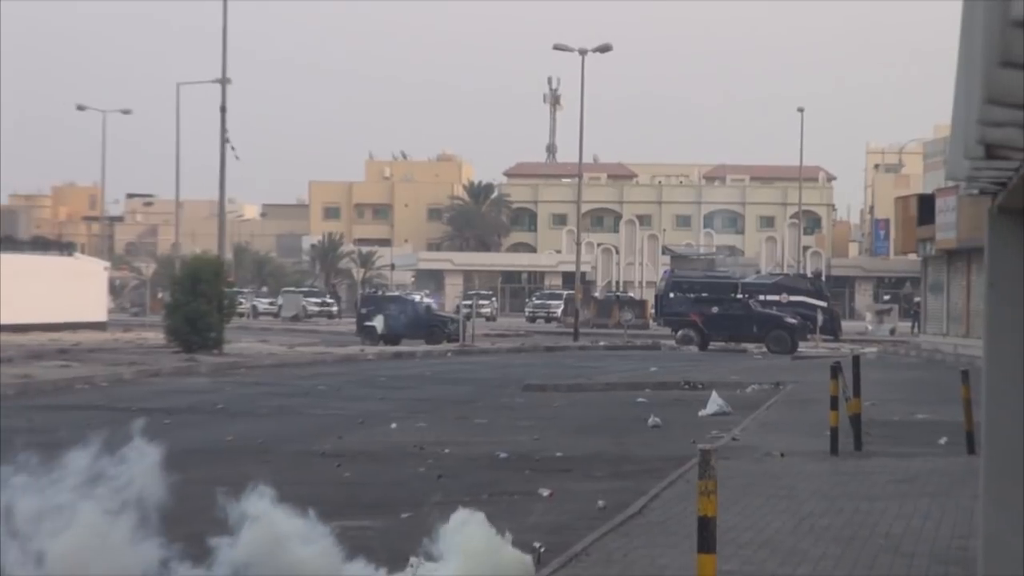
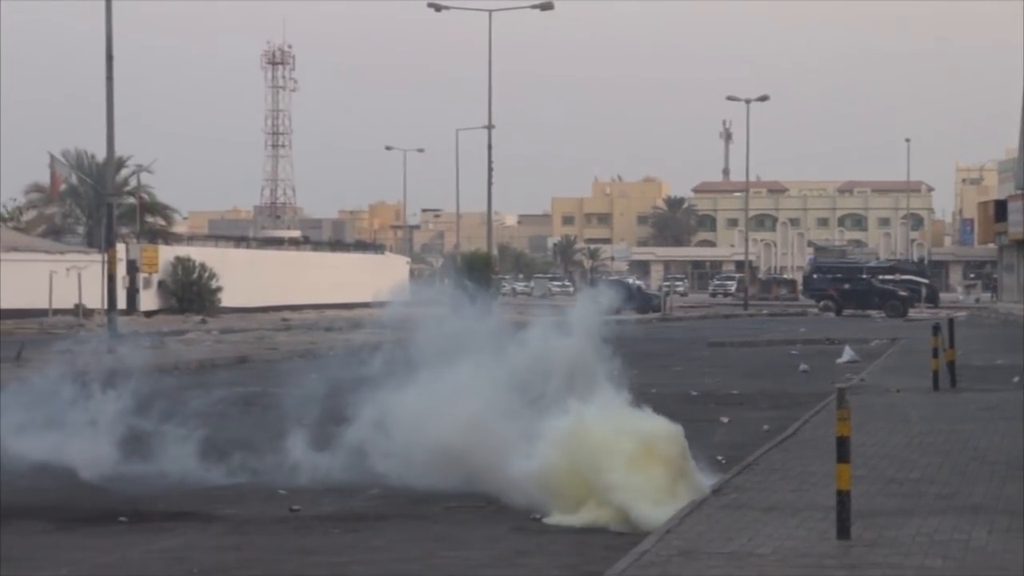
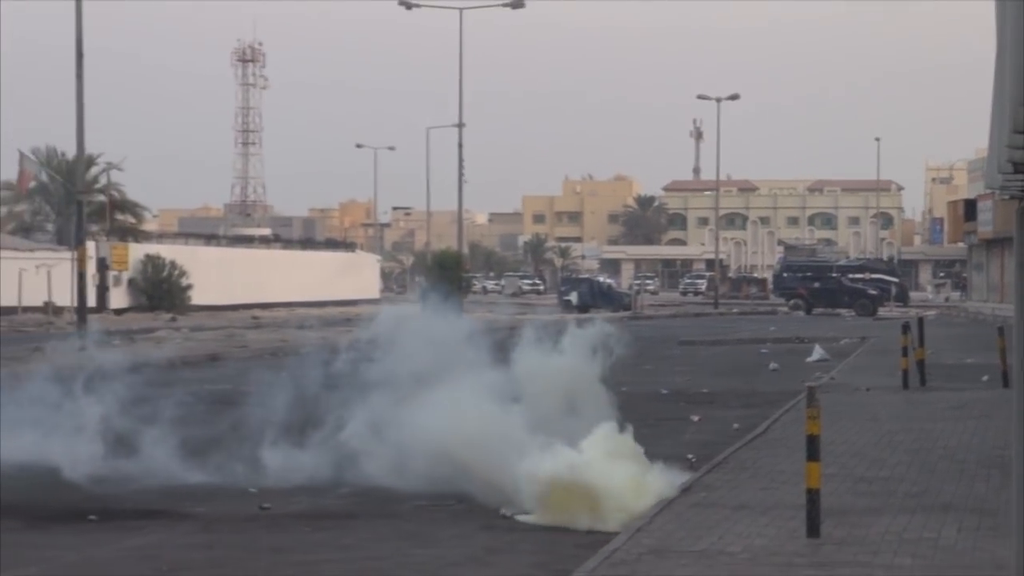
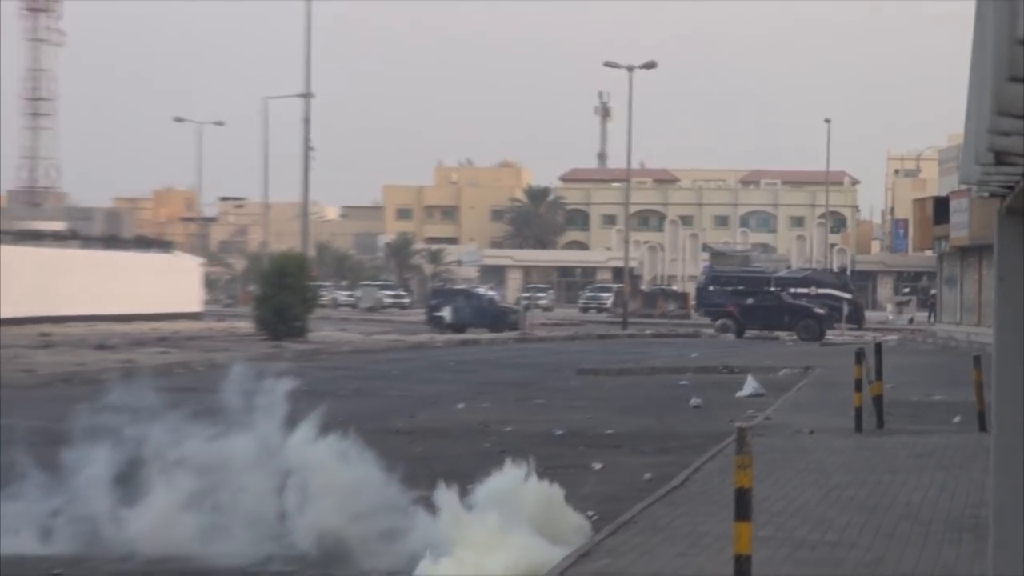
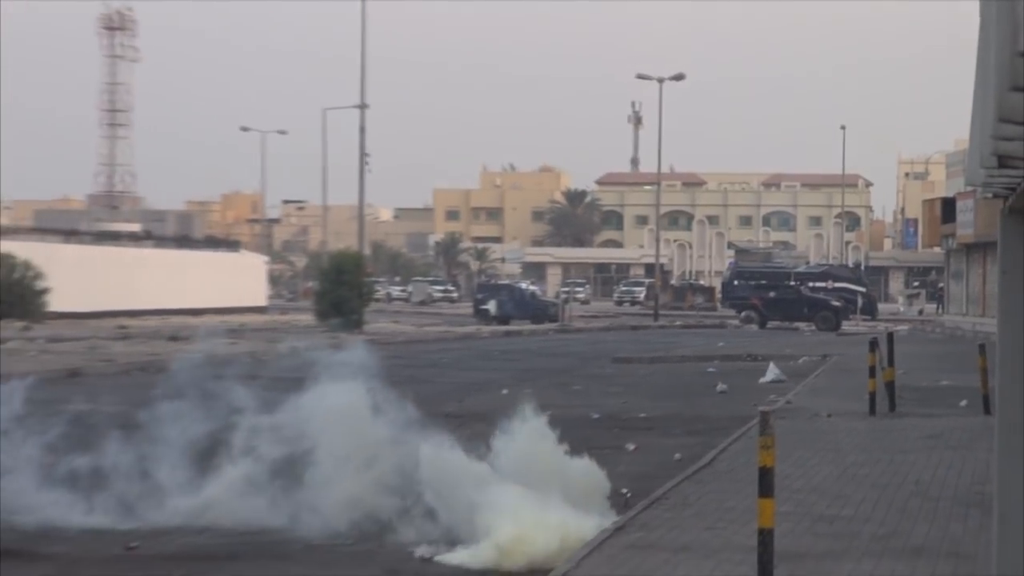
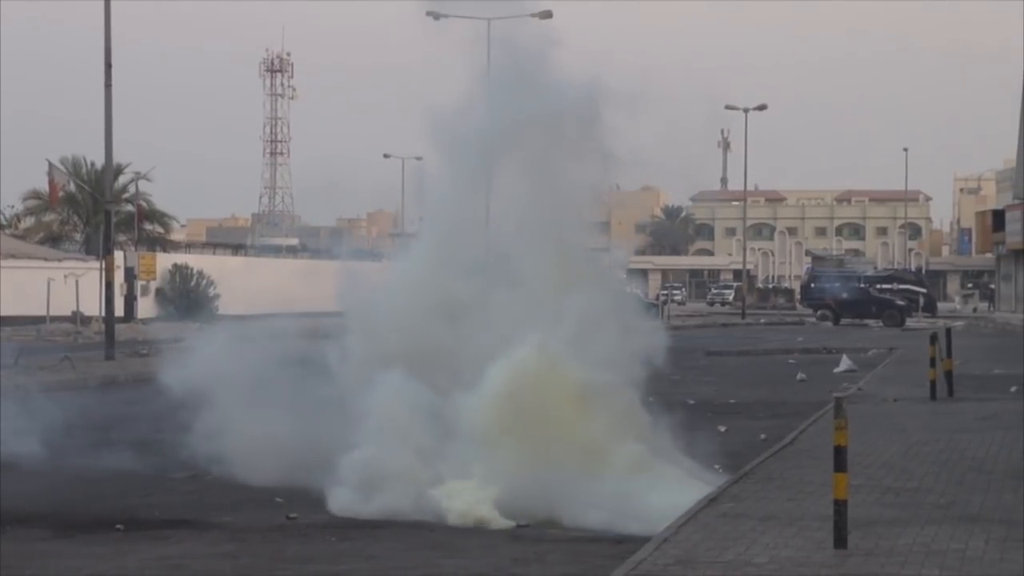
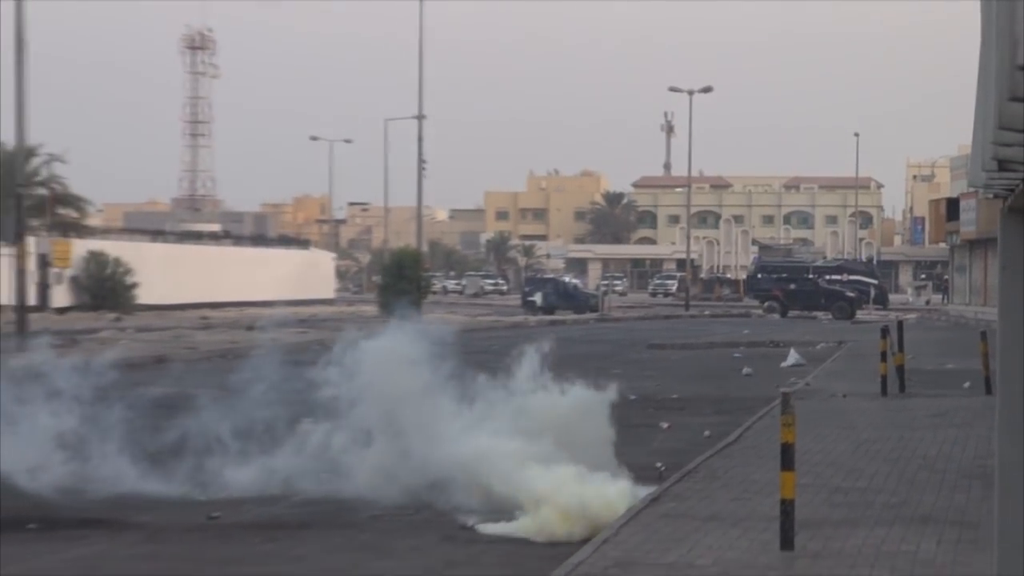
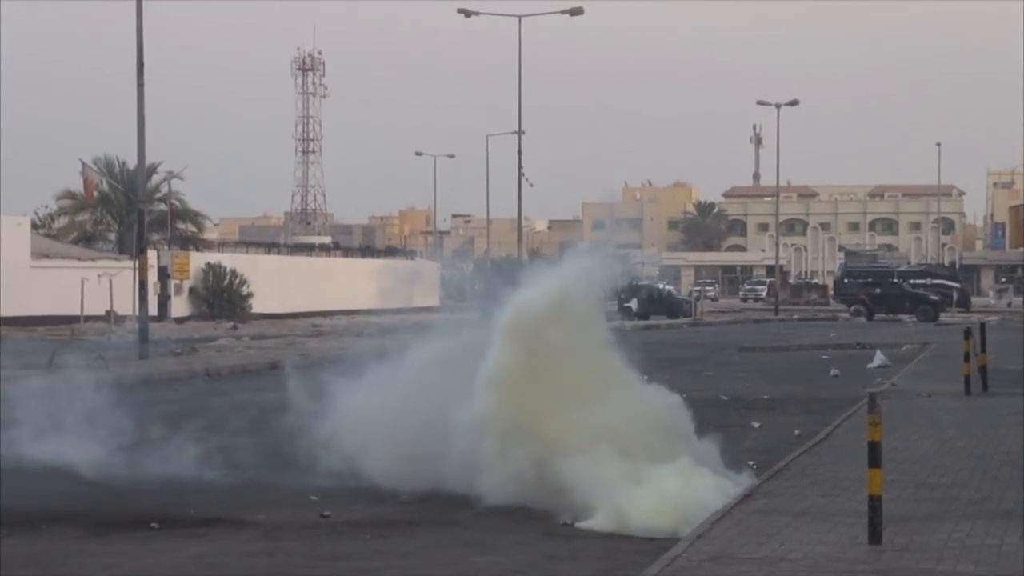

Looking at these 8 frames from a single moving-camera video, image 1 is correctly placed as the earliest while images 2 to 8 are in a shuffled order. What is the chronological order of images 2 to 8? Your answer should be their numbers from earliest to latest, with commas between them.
4, 5, 7, 3, 2, 8, 6
